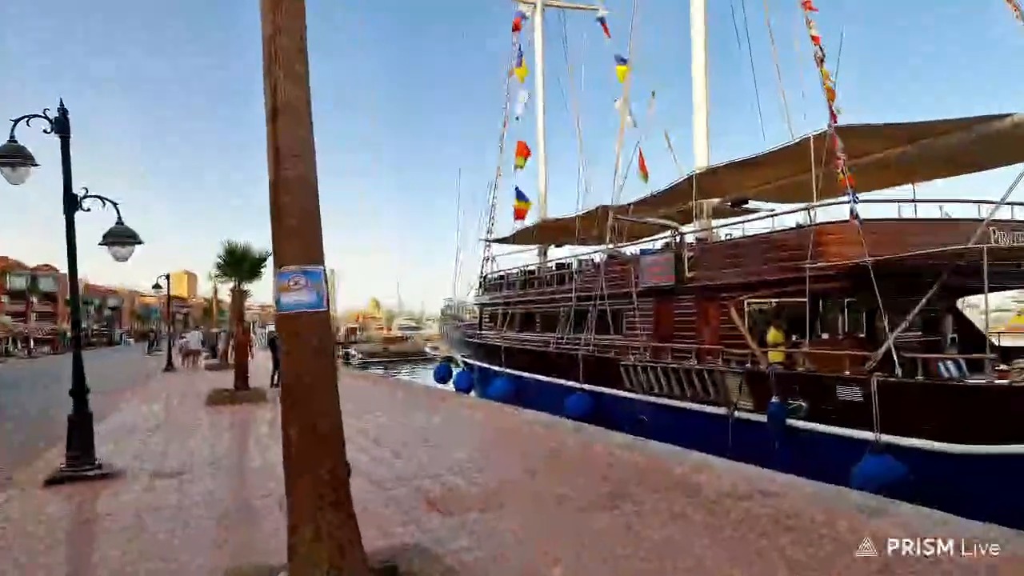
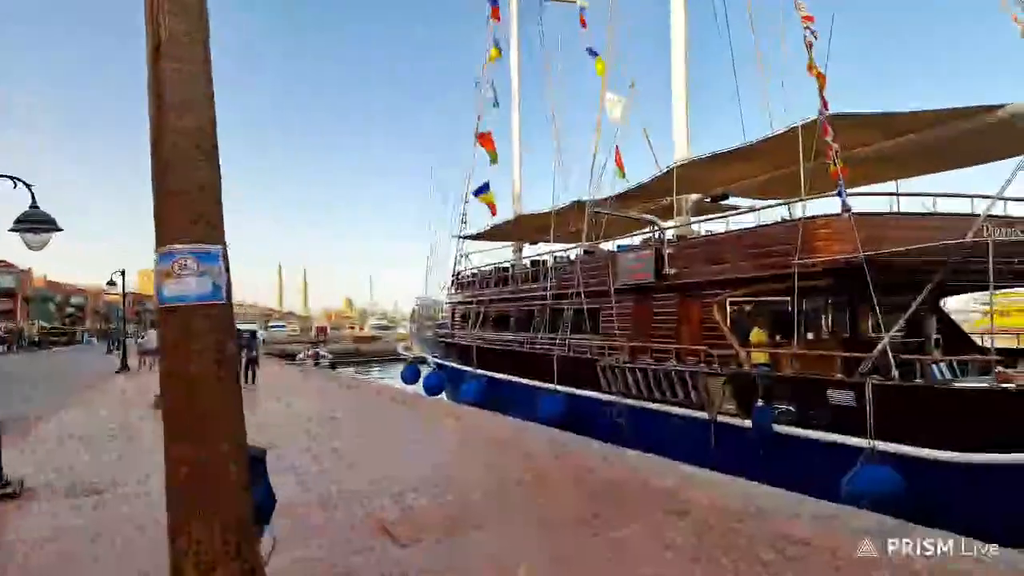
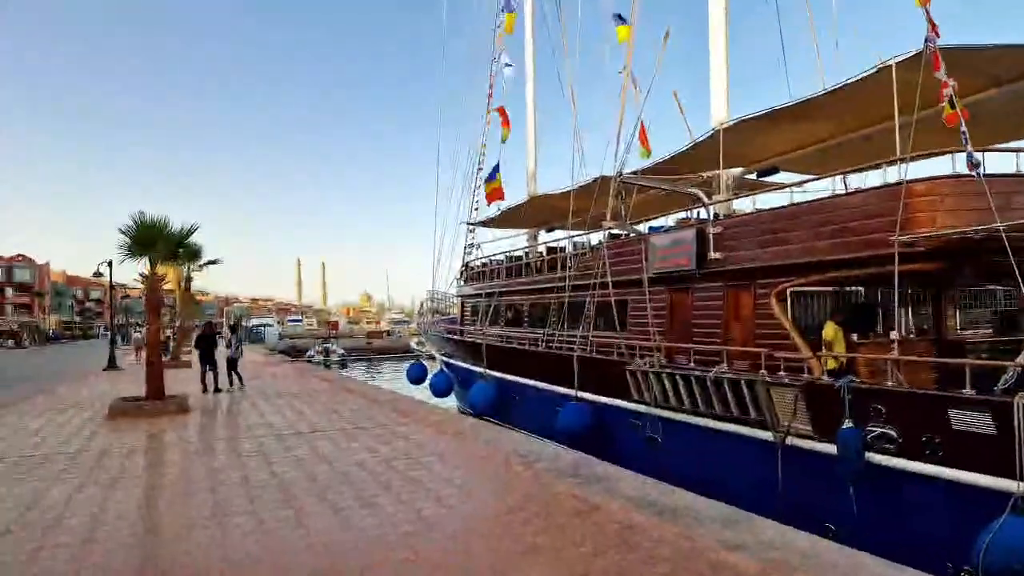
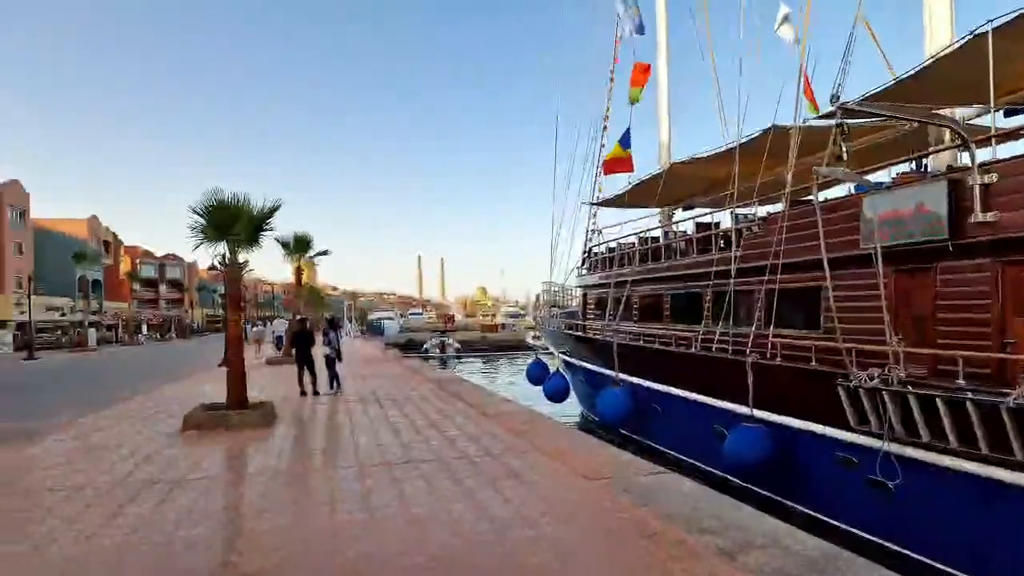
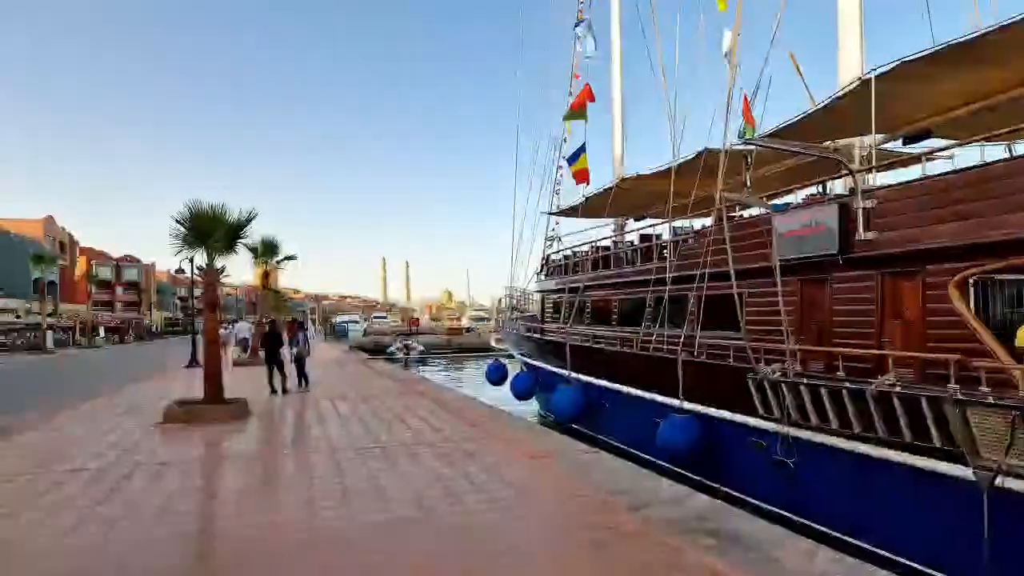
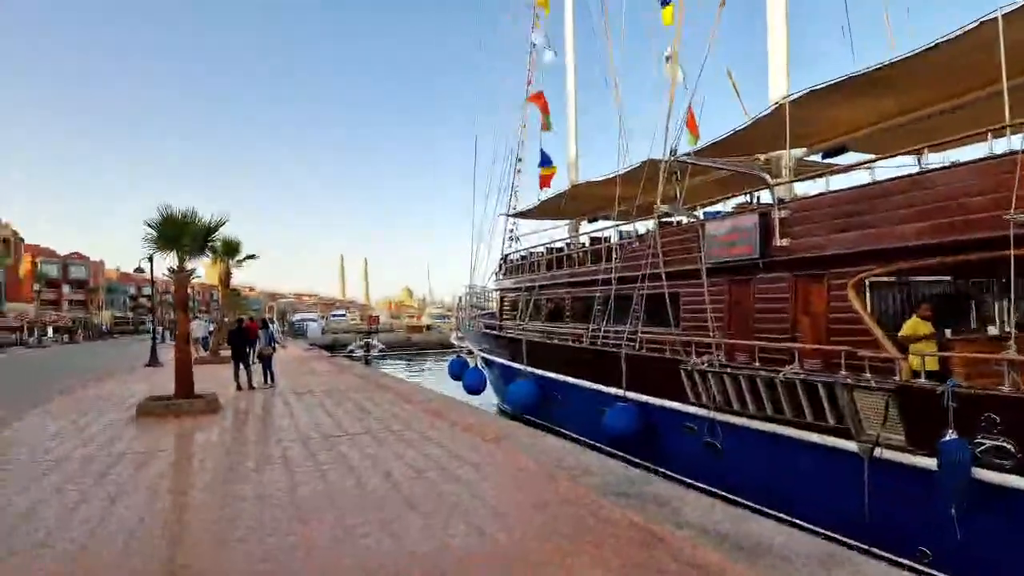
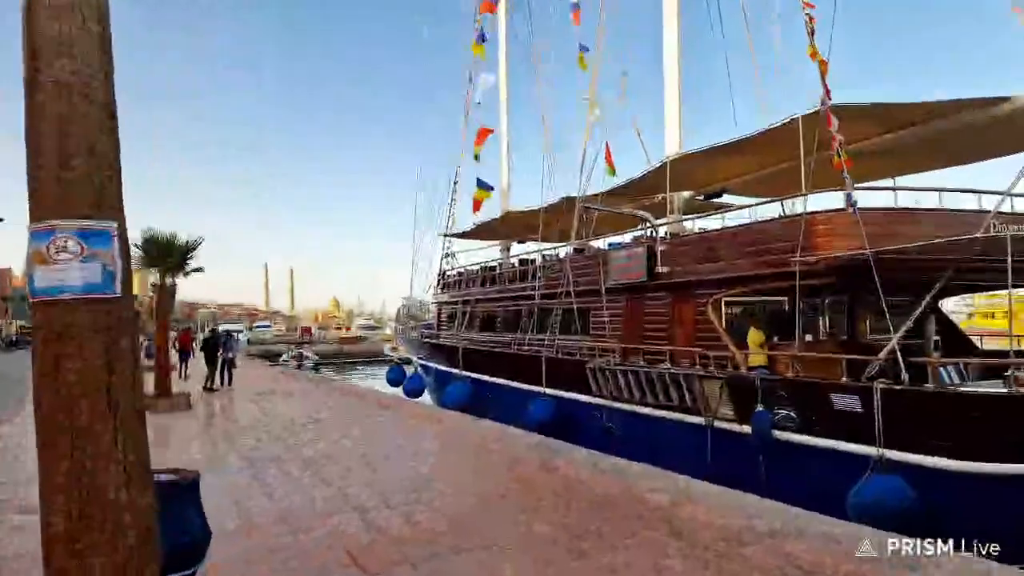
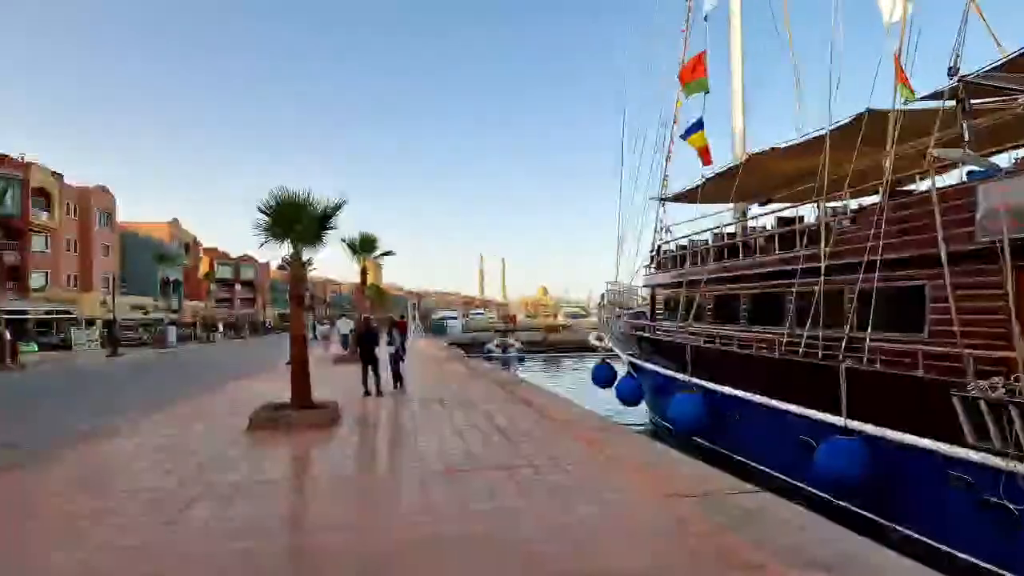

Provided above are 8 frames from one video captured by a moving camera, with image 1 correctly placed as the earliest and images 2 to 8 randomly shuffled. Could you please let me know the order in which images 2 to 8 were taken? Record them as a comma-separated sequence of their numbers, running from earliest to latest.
2, 7, 3, 6, 5, 4, 8
